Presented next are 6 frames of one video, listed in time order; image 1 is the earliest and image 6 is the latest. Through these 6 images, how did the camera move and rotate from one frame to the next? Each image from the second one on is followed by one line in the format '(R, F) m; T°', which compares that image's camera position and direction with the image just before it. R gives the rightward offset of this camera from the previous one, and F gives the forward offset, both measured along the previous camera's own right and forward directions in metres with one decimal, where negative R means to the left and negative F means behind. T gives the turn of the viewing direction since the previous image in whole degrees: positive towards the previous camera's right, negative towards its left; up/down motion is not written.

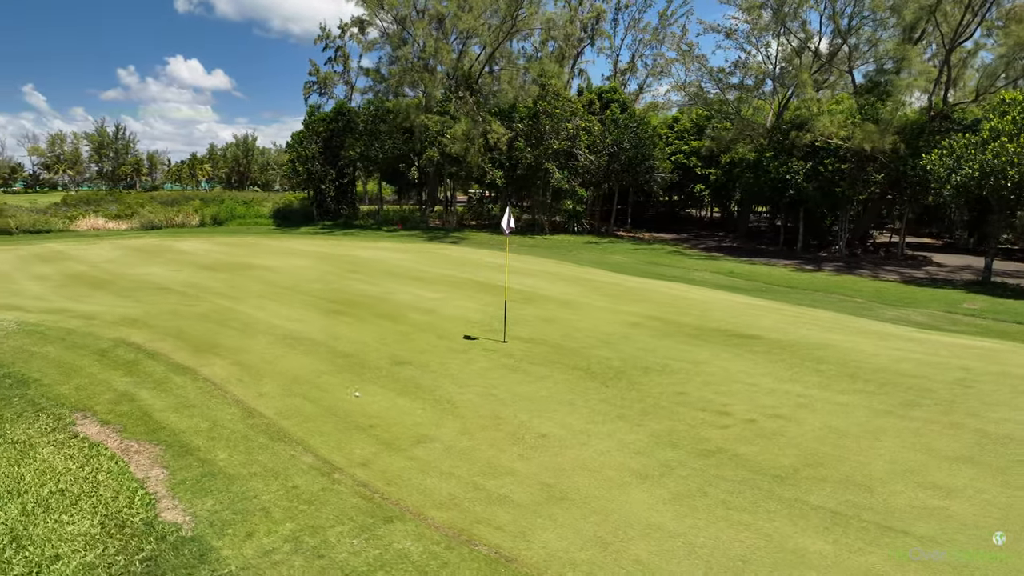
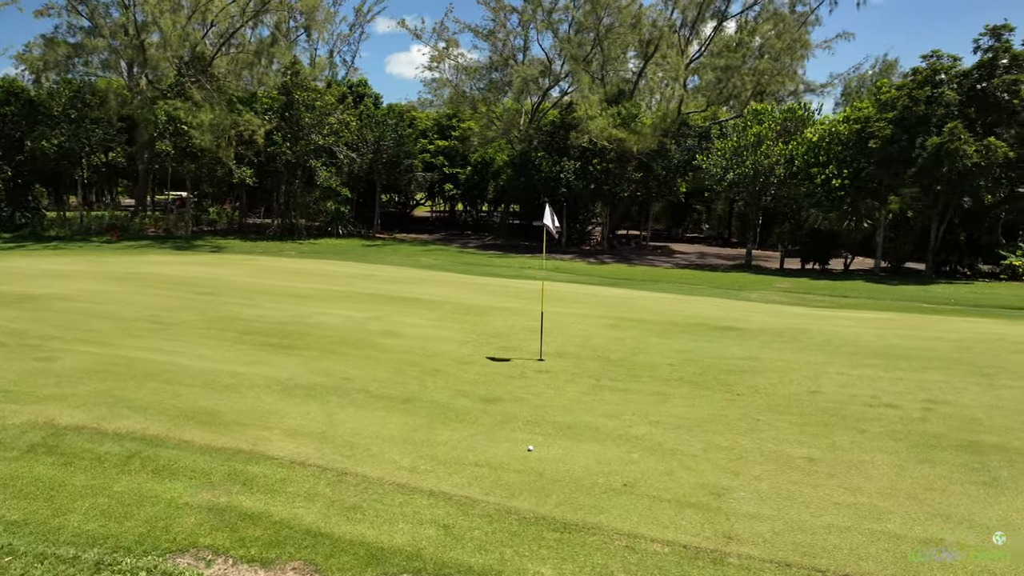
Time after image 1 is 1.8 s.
(-4.4, +2.5) m; +26°
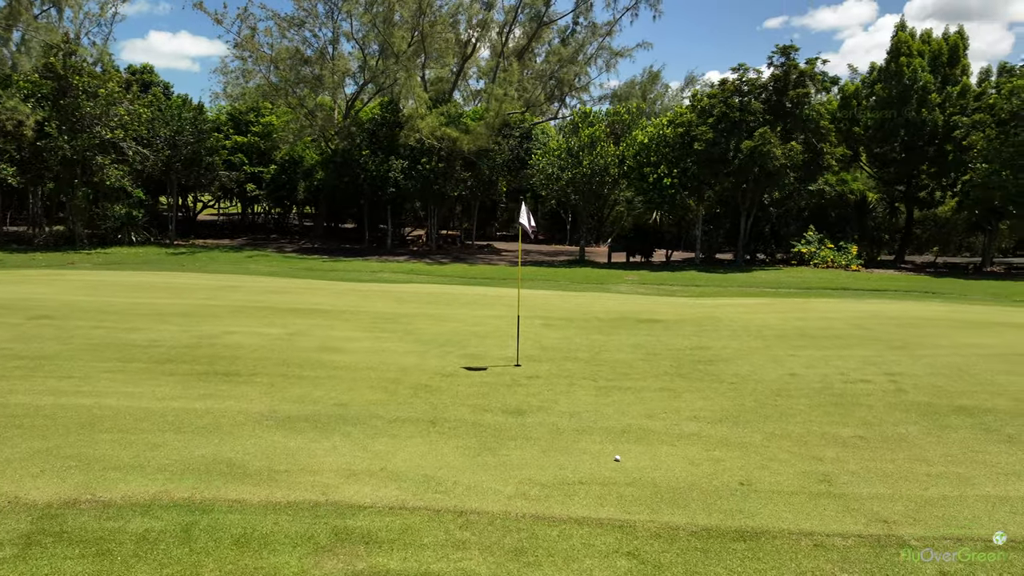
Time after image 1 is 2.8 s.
(-2.4, +0.8) m; +18°
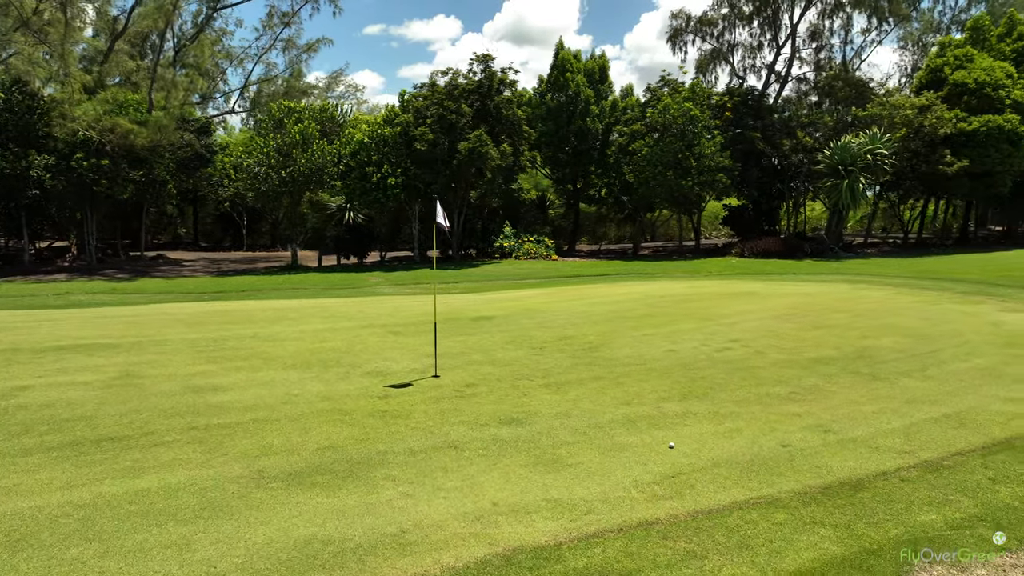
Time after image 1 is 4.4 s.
(-3.1, +1.2) m; +29°
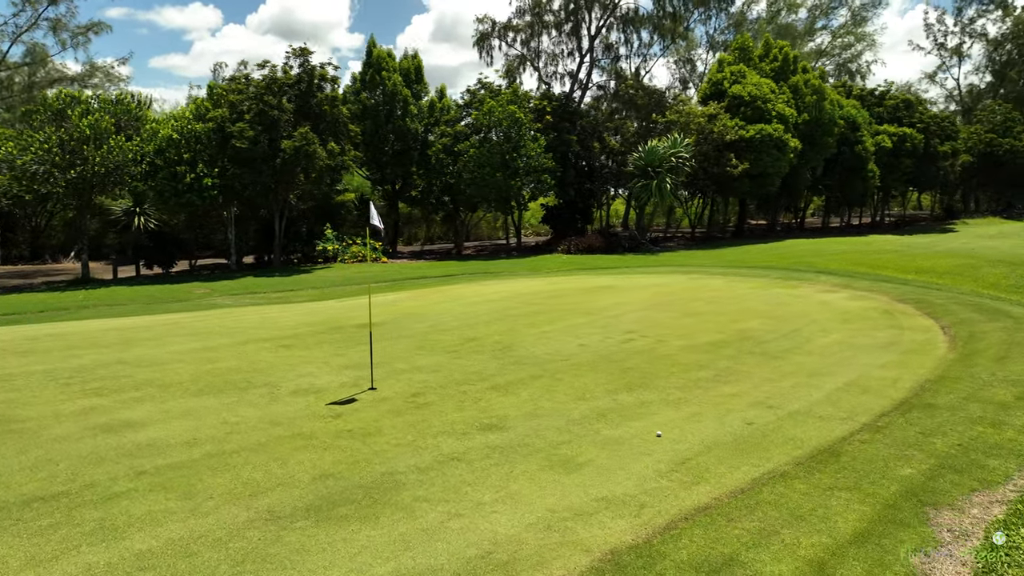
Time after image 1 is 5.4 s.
(-1.7, +0.4) m; +17°
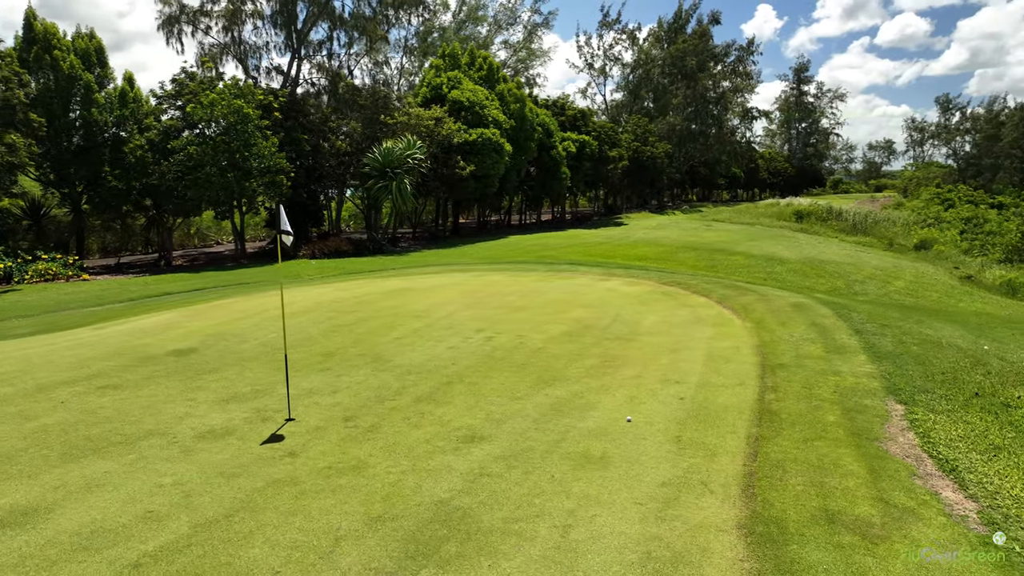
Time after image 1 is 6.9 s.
(-2.5, +0.7) m; +26°
